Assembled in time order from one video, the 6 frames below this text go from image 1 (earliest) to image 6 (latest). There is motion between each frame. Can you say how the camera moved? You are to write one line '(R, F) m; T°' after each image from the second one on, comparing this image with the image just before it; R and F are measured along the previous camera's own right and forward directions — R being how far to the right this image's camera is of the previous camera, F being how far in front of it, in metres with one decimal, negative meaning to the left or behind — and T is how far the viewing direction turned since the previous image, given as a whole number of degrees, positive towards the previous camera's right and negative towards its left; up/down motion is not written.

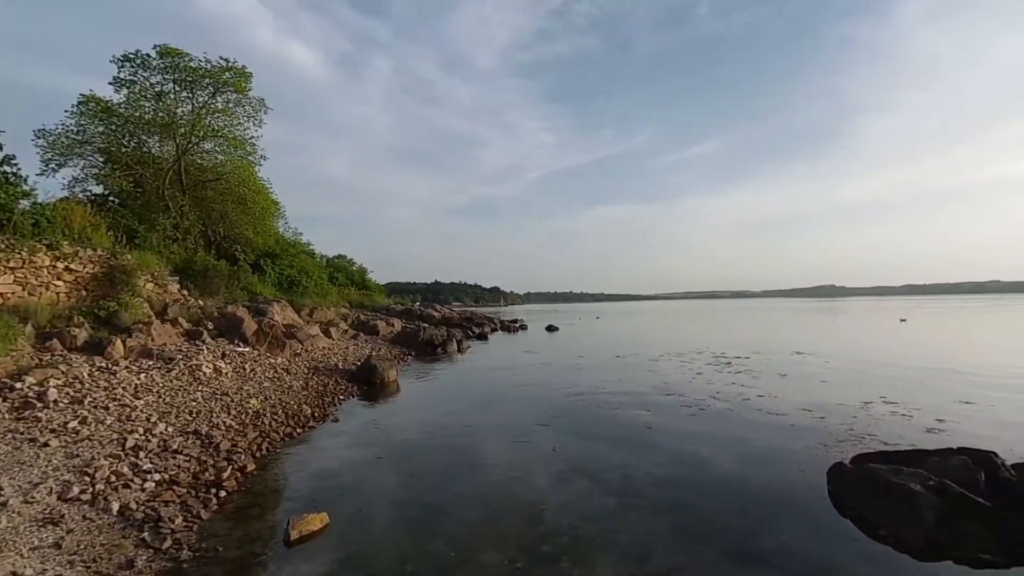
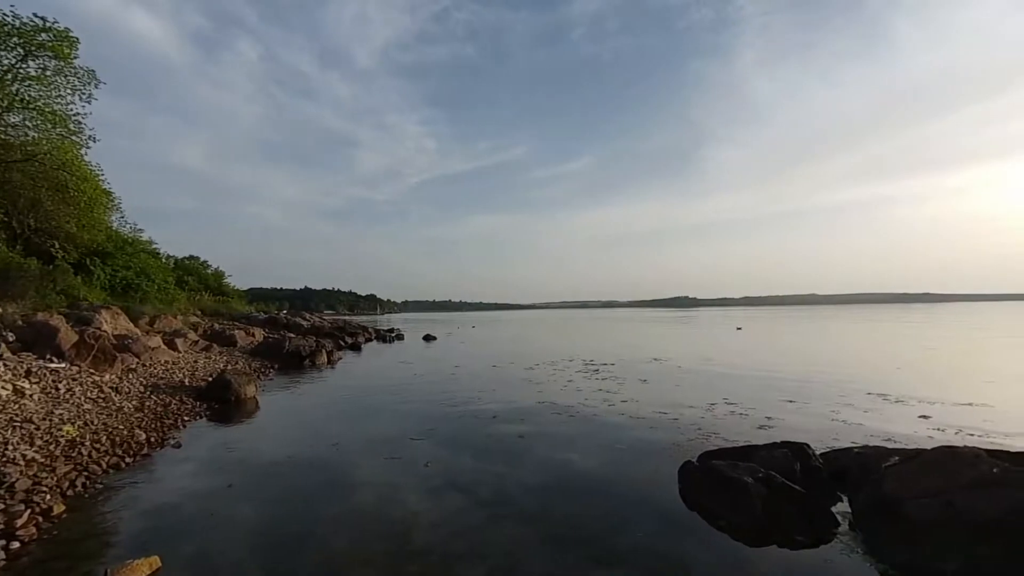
(+0.4, +0.3) m; +13°
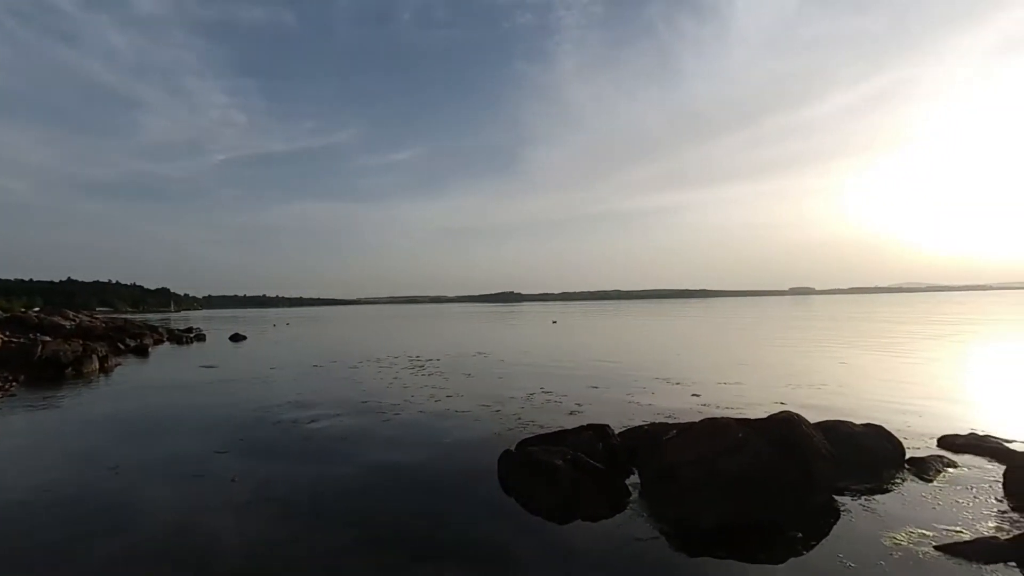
(+0.6, +0.1) m; +18°
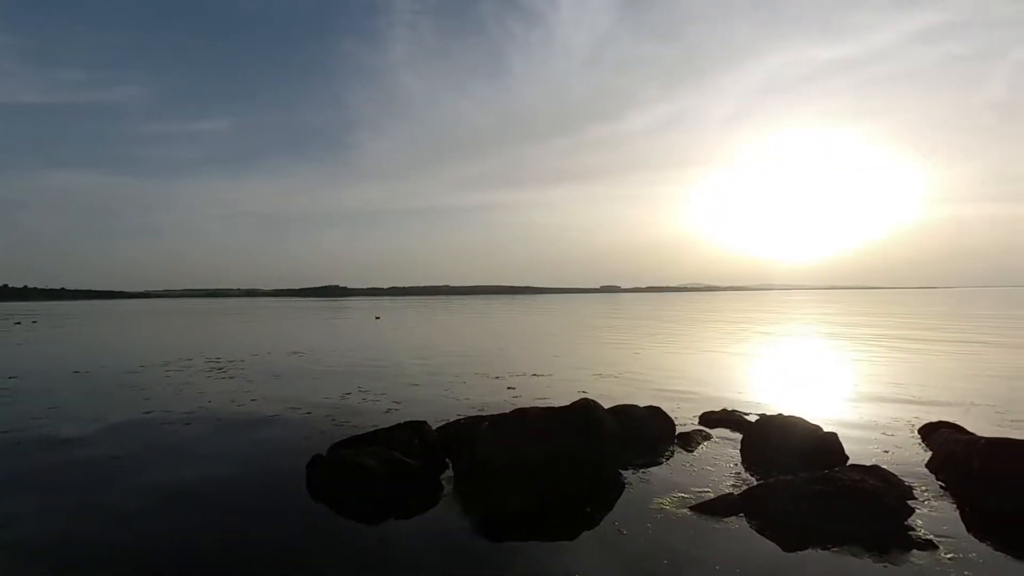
(+0.9, 0.0) m; +17°
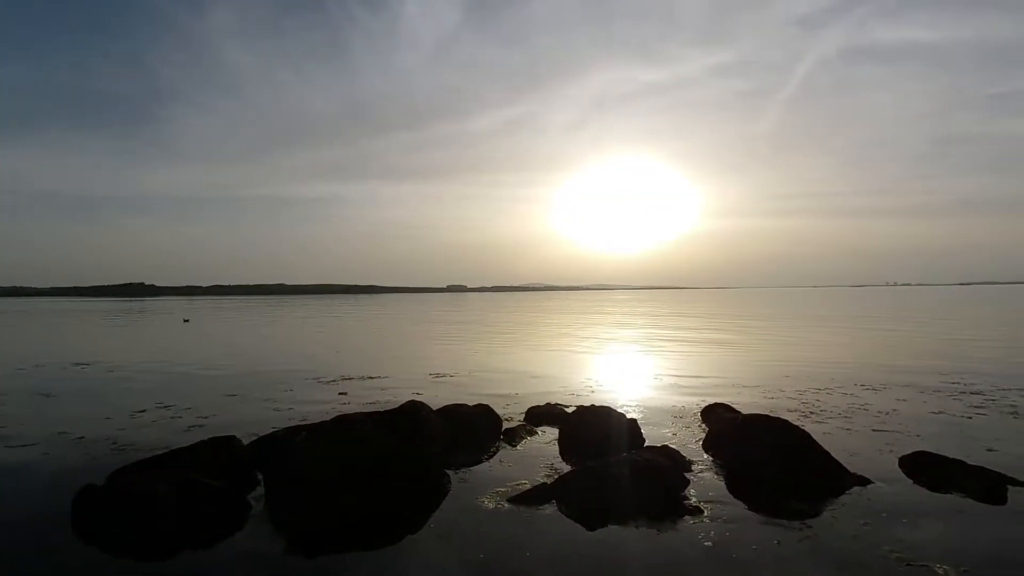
(+1.3, -0.2) m; +15°
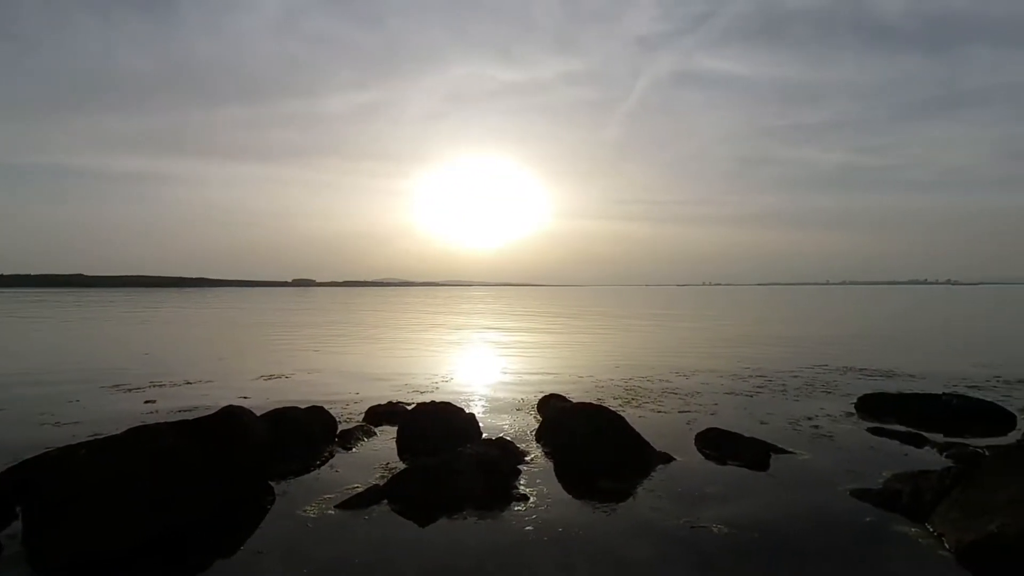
(+1.1, 0.0) m; +14°
